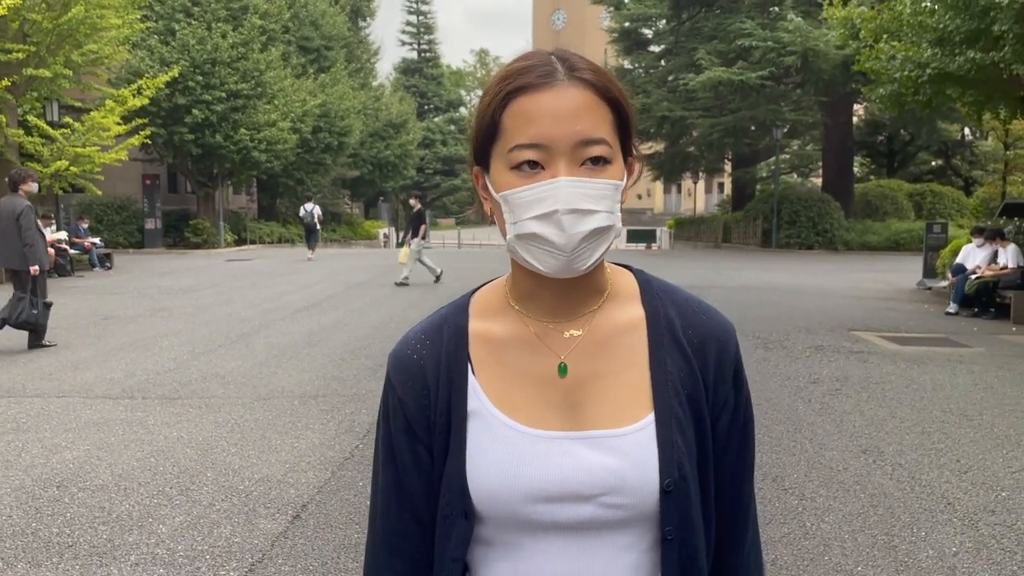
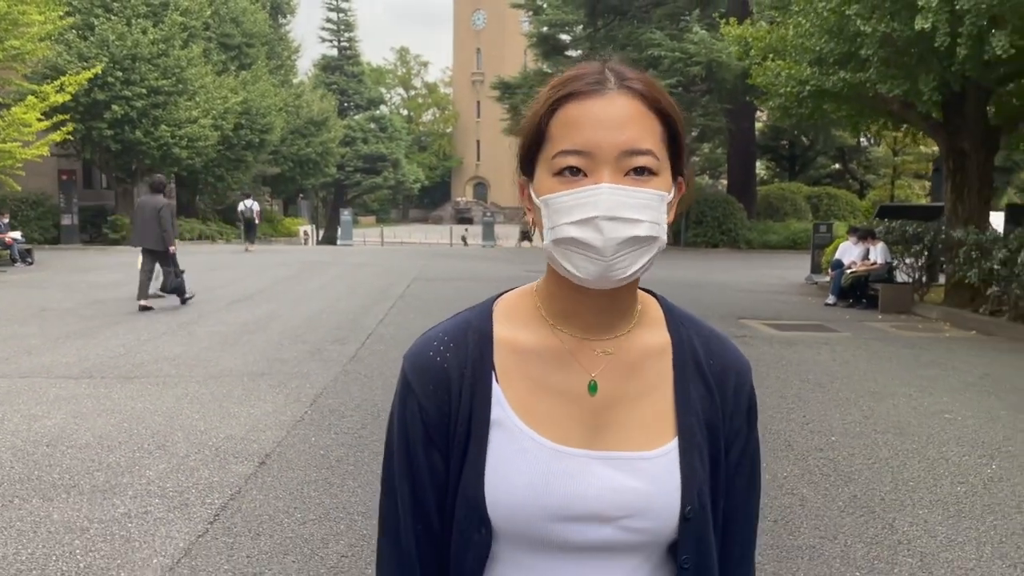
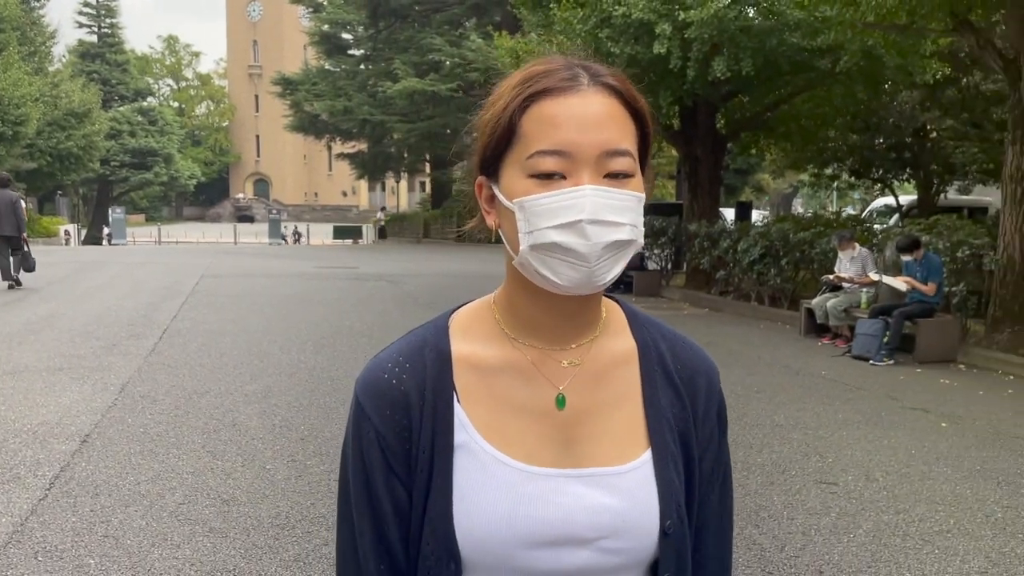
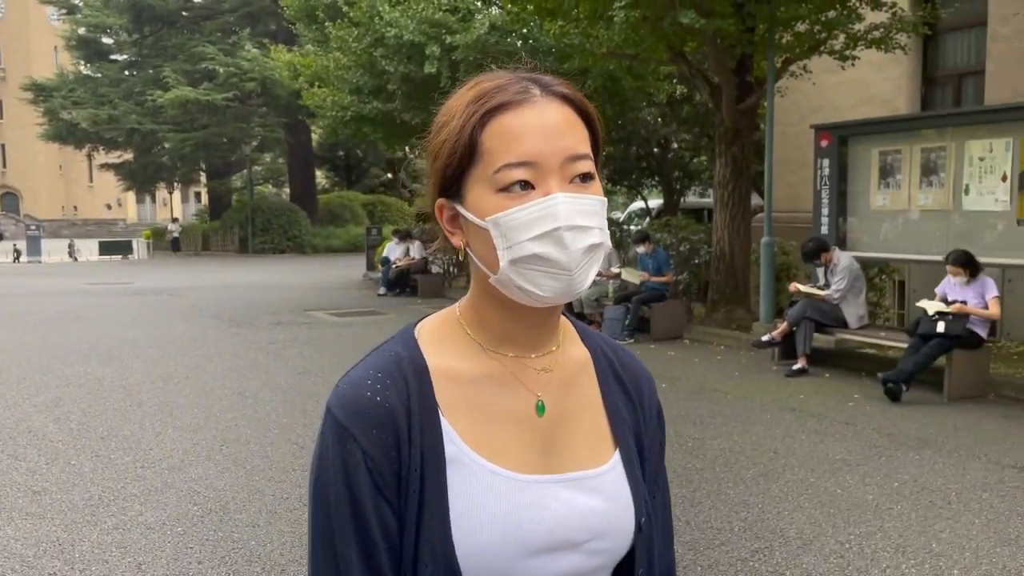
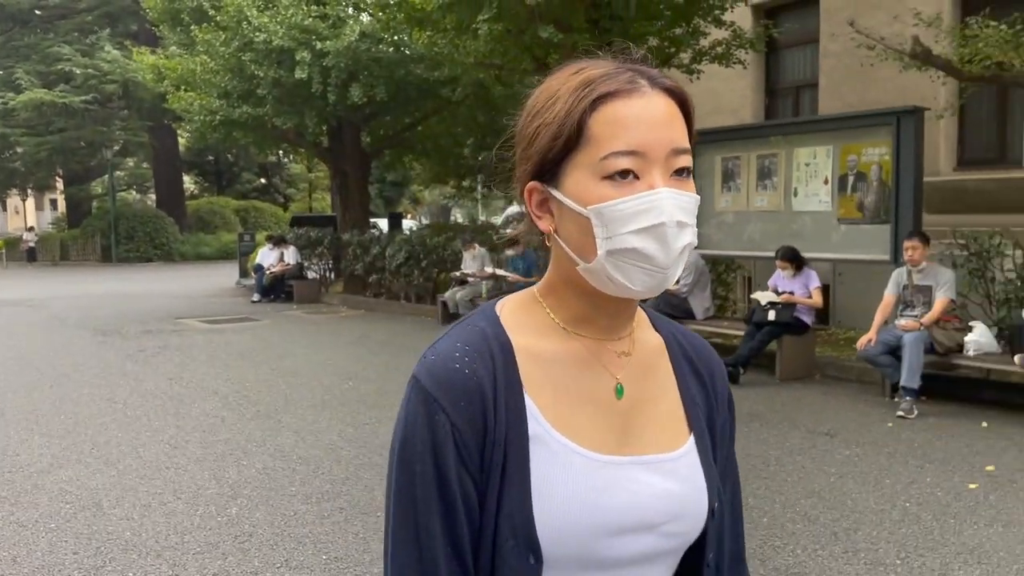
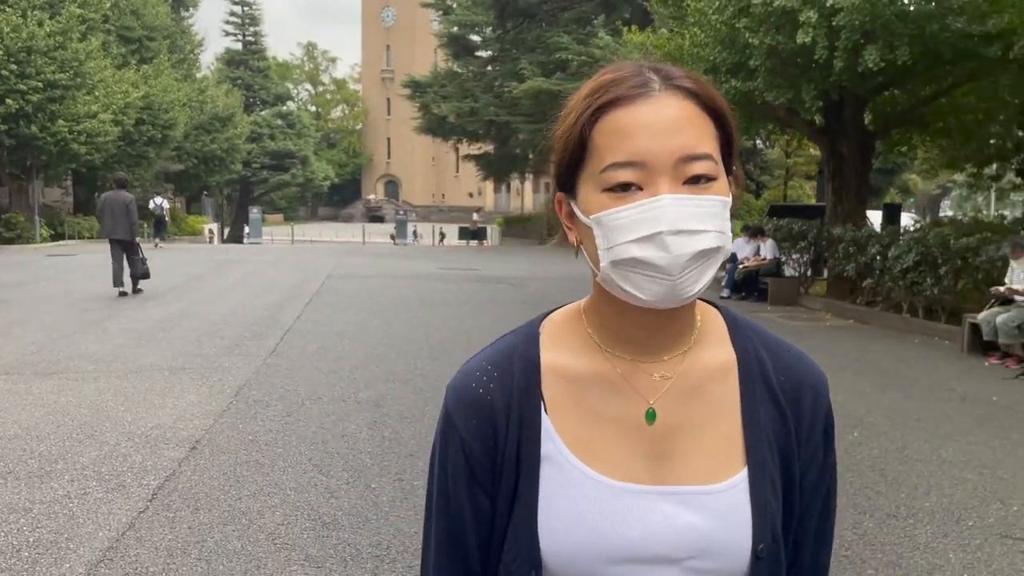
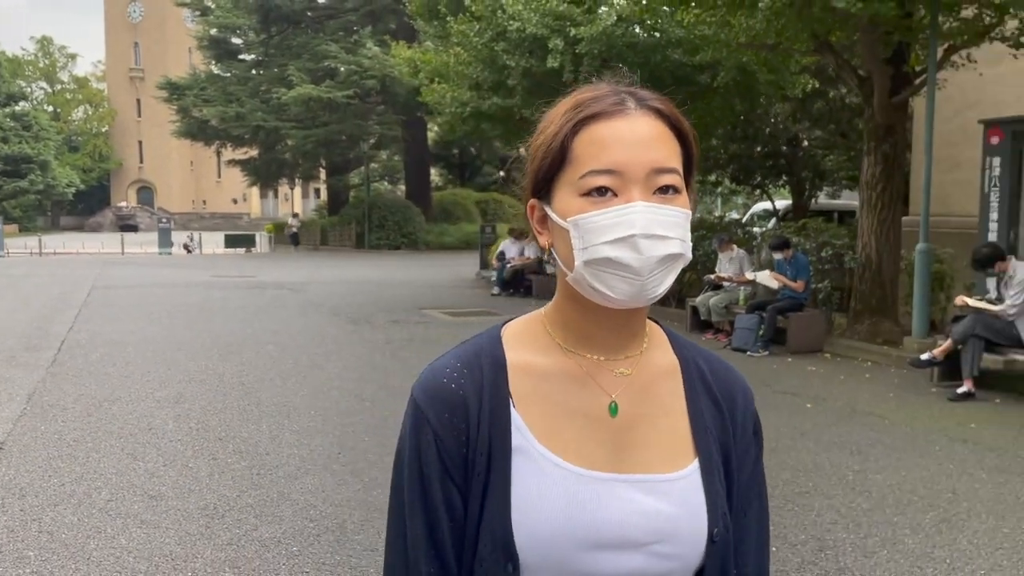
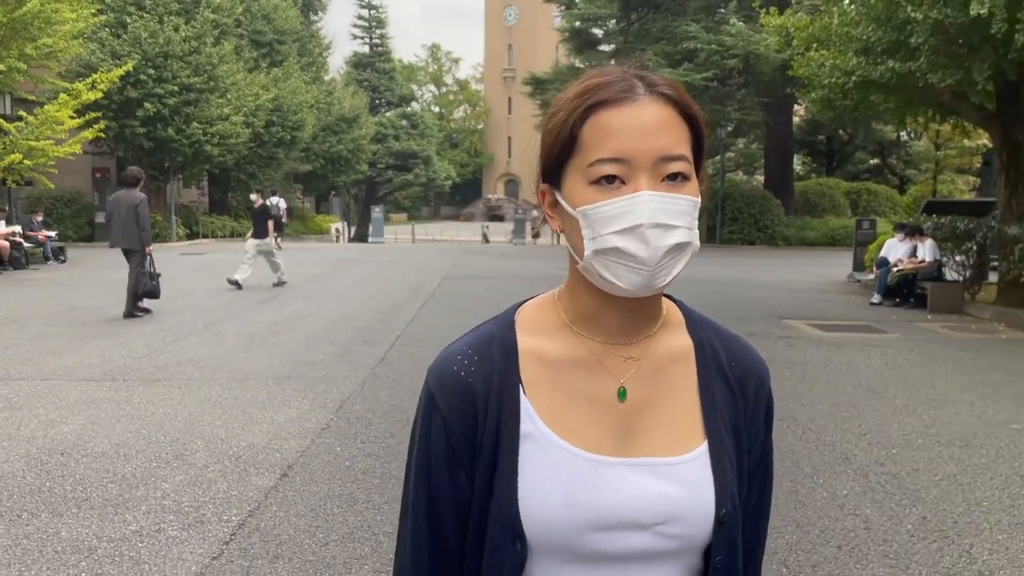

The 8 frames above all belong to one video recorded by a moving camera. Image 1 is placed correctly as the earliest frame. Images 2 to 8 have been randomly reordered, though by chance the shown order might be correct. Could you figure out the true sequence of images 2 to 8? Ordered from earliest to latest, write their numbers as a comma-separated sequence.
8, 2, 6, 3, 7, 4, 5
